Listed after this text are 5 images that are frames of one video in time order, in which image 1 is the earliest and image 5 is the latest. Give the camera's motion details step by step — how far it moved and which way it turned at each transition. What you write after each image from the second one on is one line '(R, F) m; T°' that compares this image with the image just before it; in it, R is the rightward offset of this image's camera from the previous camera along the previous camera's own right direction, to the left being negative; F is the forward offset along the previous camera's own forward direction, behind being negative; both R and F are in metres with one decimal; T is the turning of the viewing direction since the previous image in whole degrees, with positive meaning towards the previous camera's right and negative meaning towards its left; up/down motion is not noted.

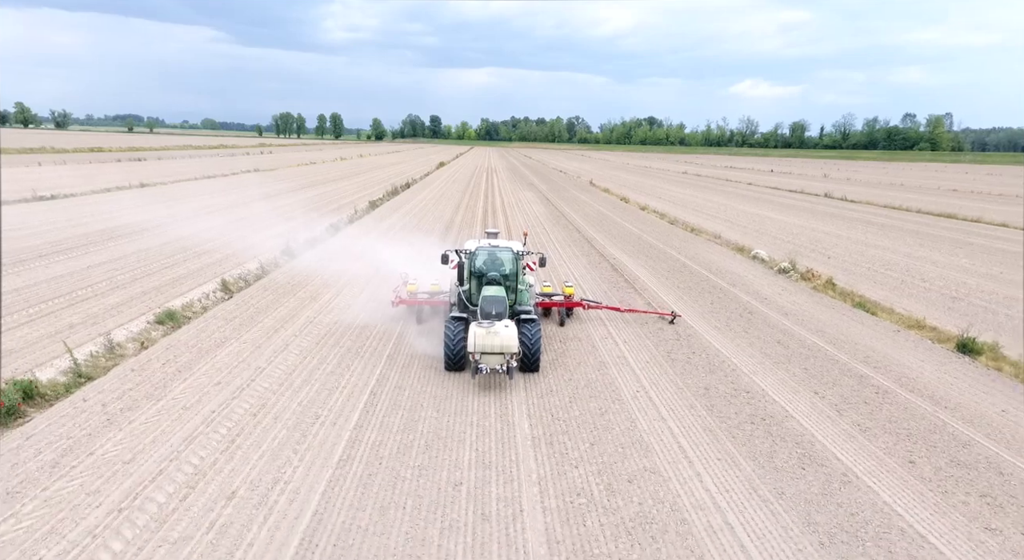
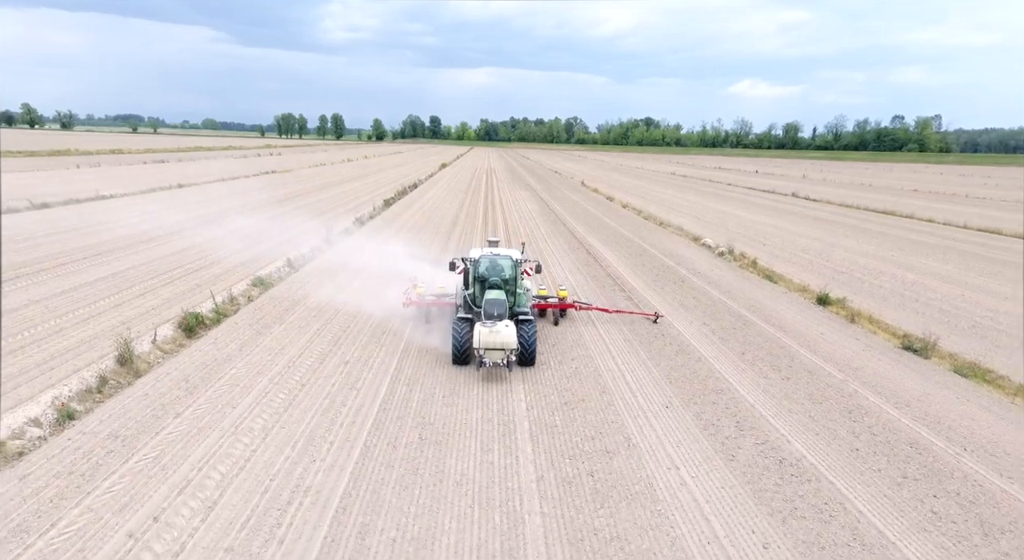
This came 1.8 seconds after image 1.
(0.0, -1.2) m; 0°
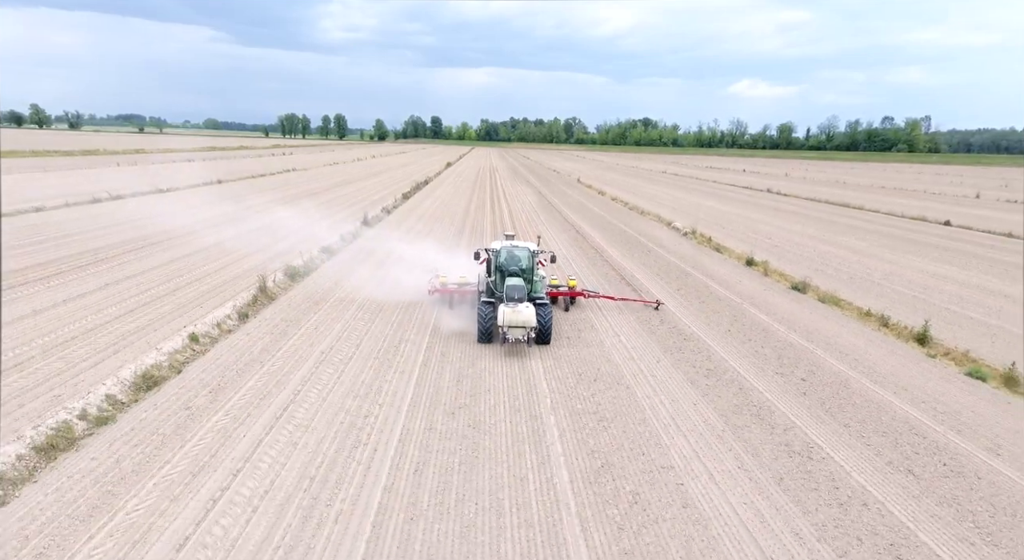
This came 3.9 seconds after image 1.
(-0.1, -1.4) m; 0°
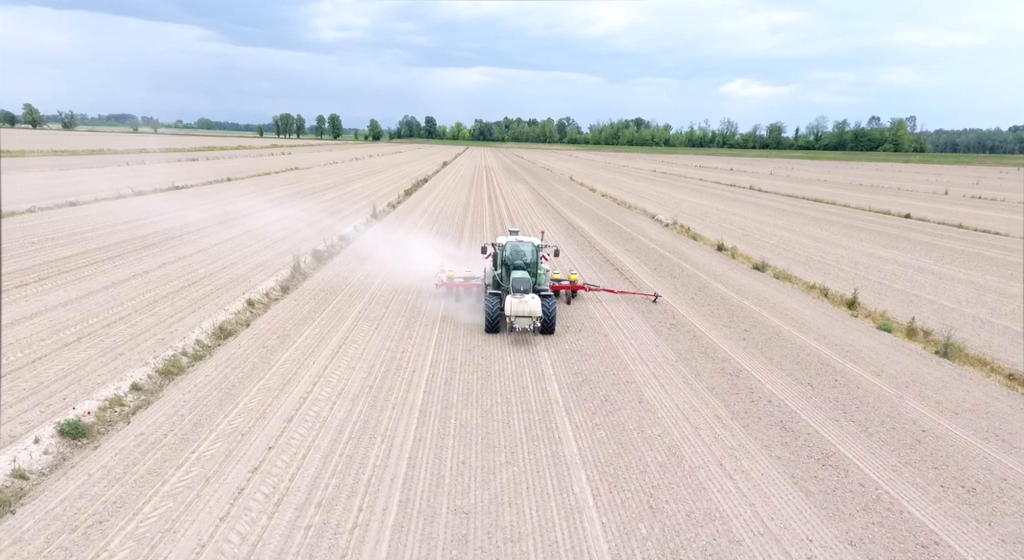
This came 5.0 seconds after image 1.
(0.0, -0.7) m; +1°
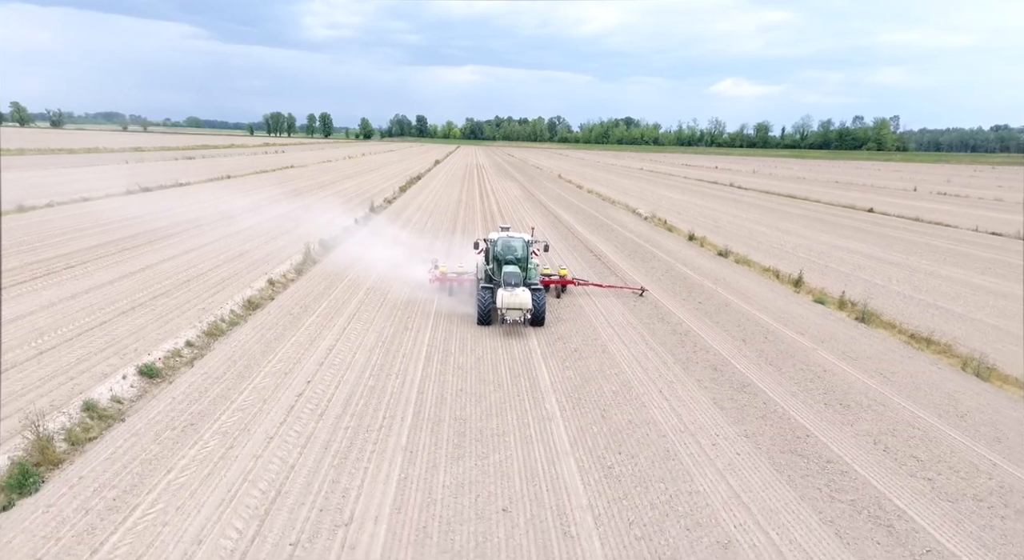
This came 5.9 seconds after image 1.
(0.0, -0.6) m; +1°
